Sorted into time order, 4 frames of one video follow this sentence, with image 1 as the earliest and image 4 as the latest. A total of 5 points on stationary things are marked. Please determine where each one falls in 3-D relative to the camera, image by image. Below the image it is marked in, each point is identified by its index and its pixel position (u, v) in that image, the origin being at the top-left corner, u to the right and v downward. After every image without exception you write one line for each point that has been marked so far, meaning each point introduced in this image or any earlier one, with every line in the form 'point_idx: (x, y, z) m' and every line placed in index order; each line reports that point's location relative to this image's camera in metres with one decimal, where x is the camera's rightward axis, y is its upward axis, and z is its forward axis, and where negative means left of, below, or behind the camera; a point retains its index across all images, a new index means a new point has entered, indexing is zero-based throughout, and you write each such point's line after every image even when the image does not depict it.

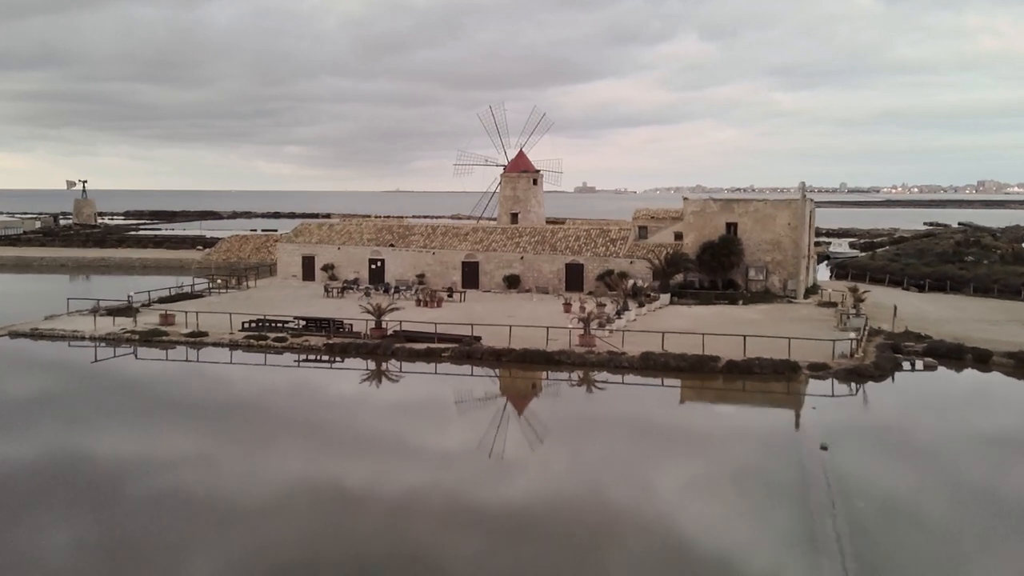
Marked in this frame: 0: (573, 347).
0: (+1.1, -1.0, +15.2) m
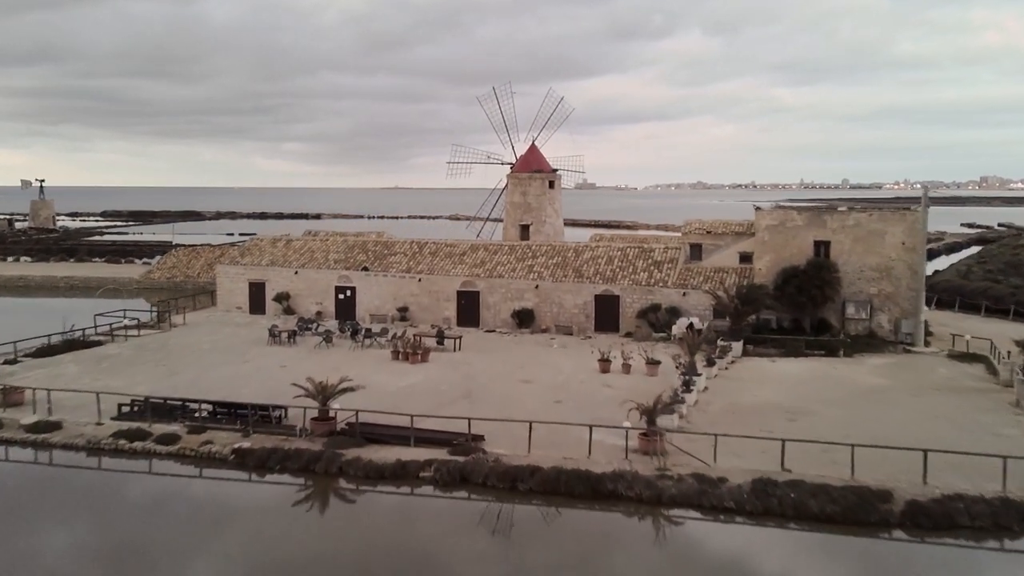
0: (+1.3, -1.9, +9.3) m
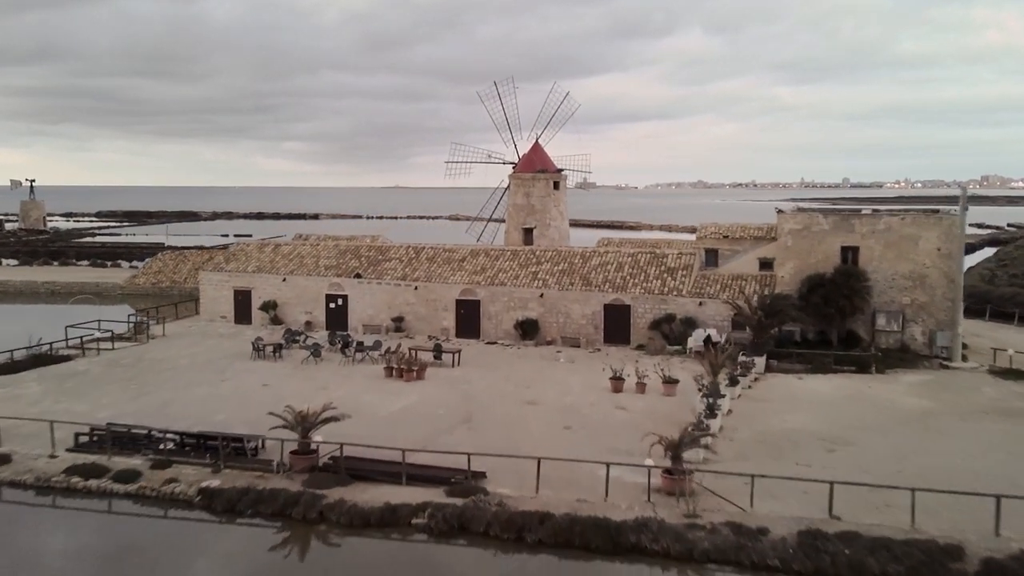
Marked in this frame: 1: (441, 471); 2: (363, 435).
0: (+1.4, -2.0, +8.1) m
1: (-0.7, -1.9, +9.0) m
2: (-1.9, -1.8, +10.9) m
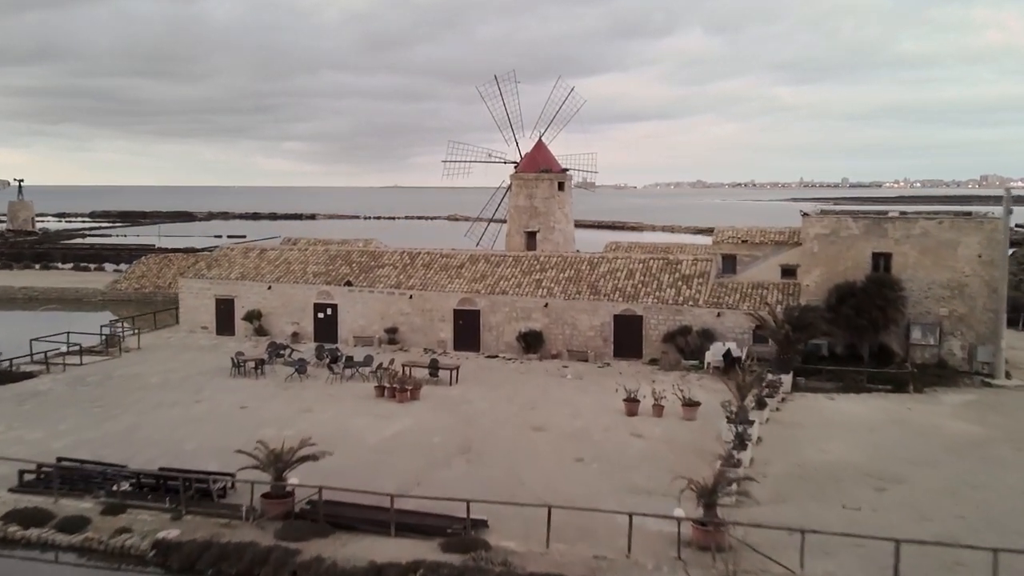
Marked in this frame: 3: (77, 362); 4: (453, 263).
0: (+1.4, -2.2, +6.9) m
1: (-0.7, -2.1, +7.8) m
2: (-1.8, -2.0, +9.7) m
3: (-7.1, -1.2, +14.3) m
4: (-1.1, +0.5, +16.7) m
